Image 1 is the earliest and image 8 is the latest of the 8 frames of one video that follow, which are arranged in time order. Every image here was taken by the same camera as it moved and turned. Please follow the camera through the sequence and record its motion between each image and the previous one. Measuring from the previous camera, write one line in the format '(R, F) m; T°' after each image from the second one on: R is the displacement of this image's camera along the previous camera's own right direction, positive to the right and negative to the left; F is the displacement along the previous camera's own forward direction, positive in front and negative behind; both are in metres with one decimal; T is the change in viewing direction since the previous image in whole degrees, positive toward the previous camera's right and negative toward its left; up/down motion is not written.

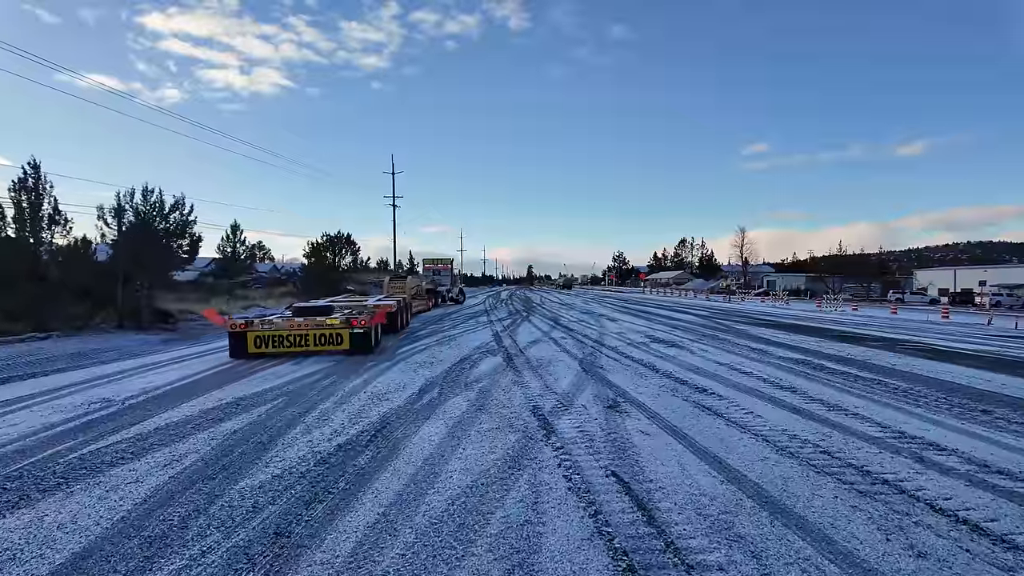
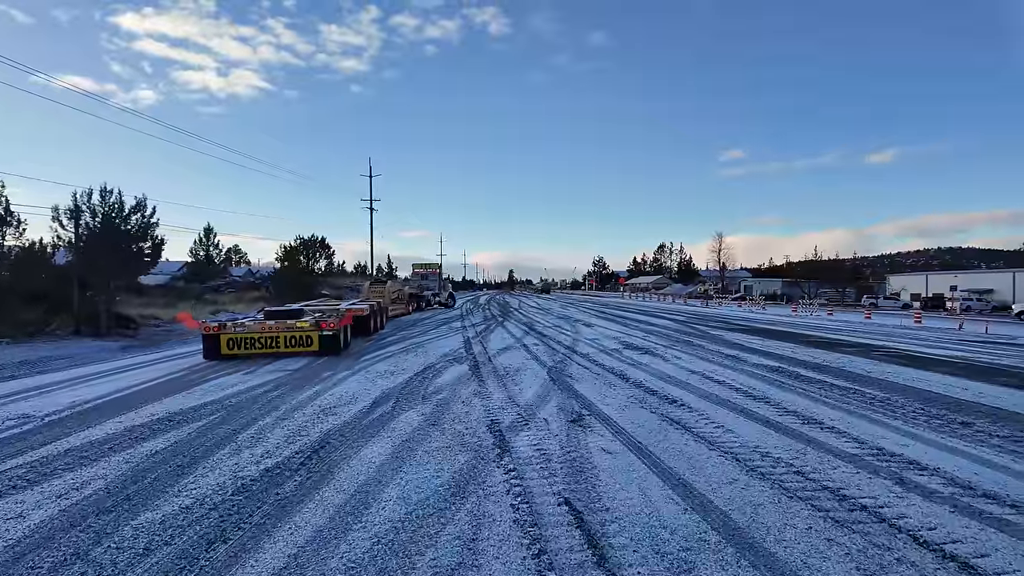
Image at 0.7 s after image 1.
(+0.3, +0.5) m; +2°
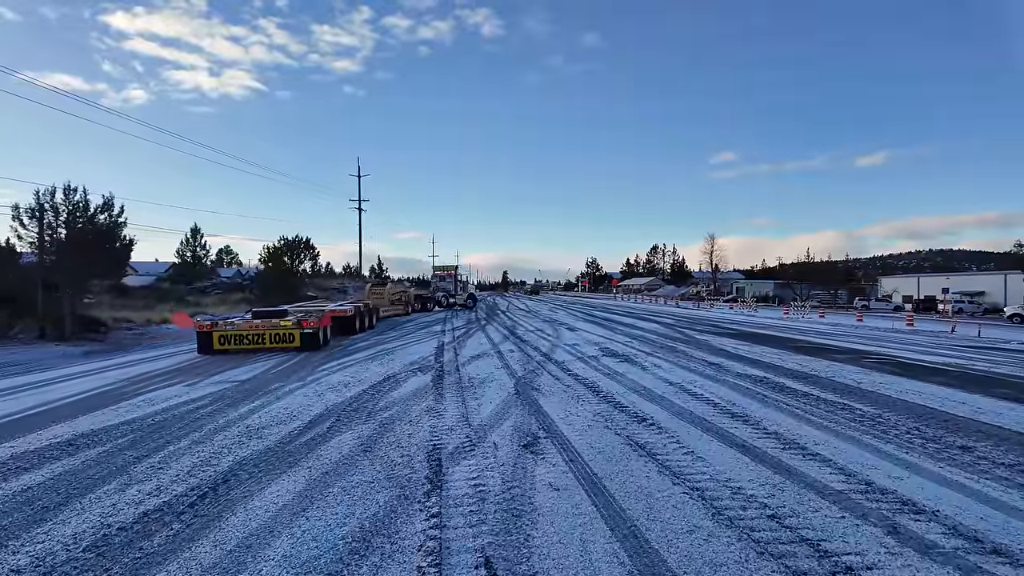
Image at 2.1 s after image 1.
(+0.5, +0.8) m; +1°
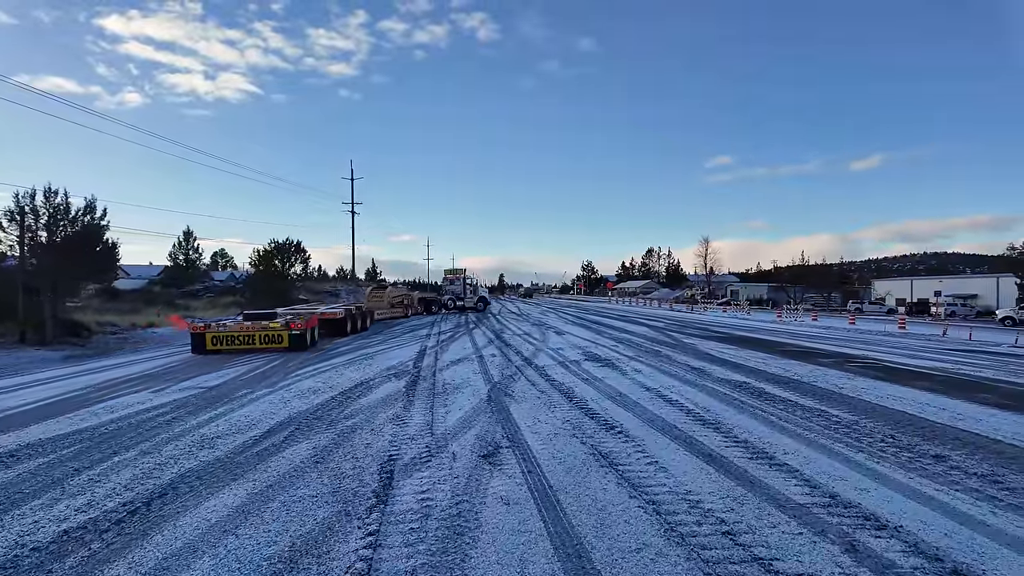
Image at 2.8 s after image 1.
(+0.4, +0.2) m; 0°
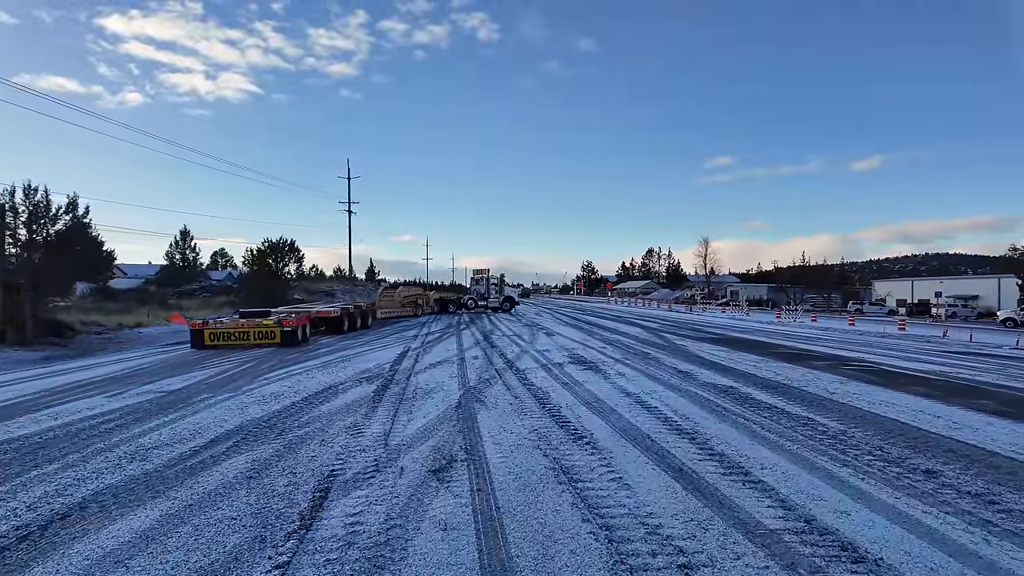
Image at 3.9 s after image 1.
(+0.5, +0.5) m; 0°
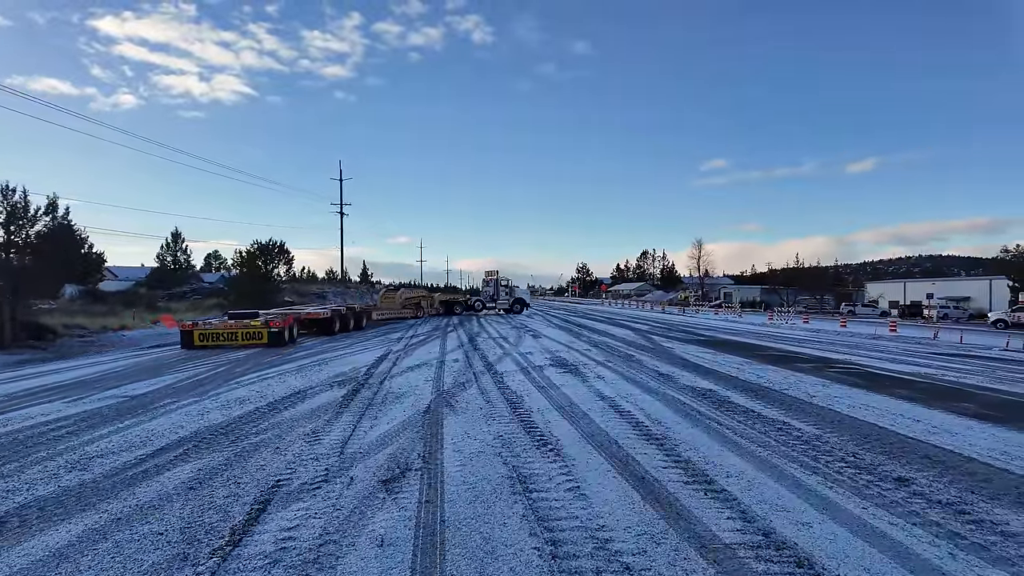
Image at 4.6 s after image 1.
(+0.4, +0.2) m; 0°
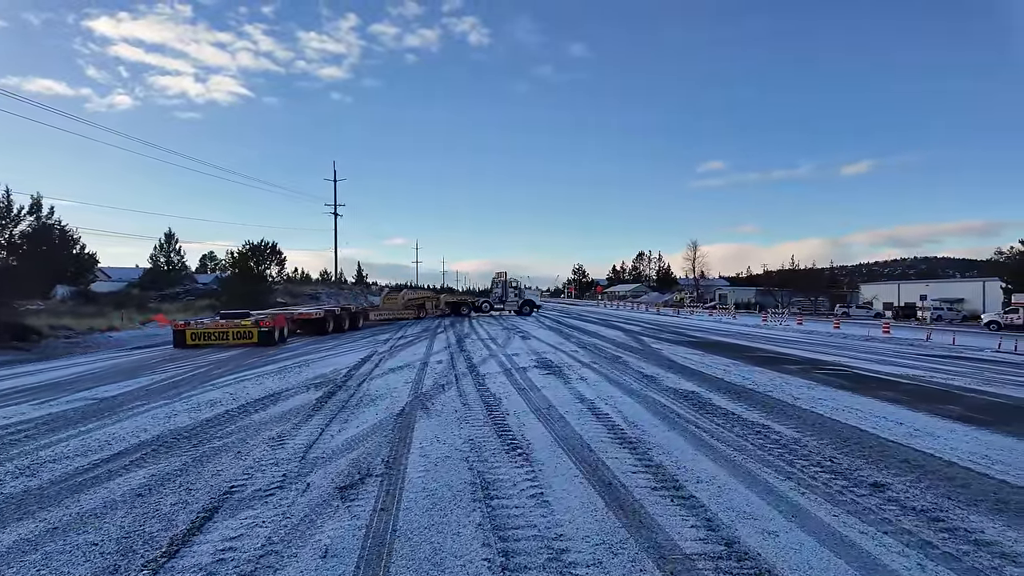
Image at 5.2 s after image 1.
(+0.3, +0.2) m; 0°
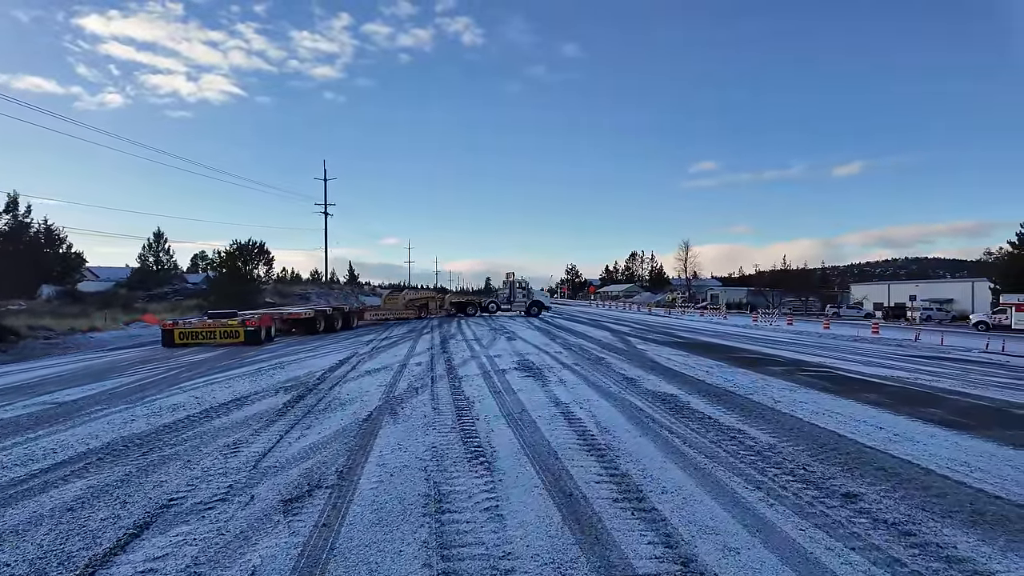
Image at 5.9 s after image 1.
(+0.3, +0.2) m; +1°
